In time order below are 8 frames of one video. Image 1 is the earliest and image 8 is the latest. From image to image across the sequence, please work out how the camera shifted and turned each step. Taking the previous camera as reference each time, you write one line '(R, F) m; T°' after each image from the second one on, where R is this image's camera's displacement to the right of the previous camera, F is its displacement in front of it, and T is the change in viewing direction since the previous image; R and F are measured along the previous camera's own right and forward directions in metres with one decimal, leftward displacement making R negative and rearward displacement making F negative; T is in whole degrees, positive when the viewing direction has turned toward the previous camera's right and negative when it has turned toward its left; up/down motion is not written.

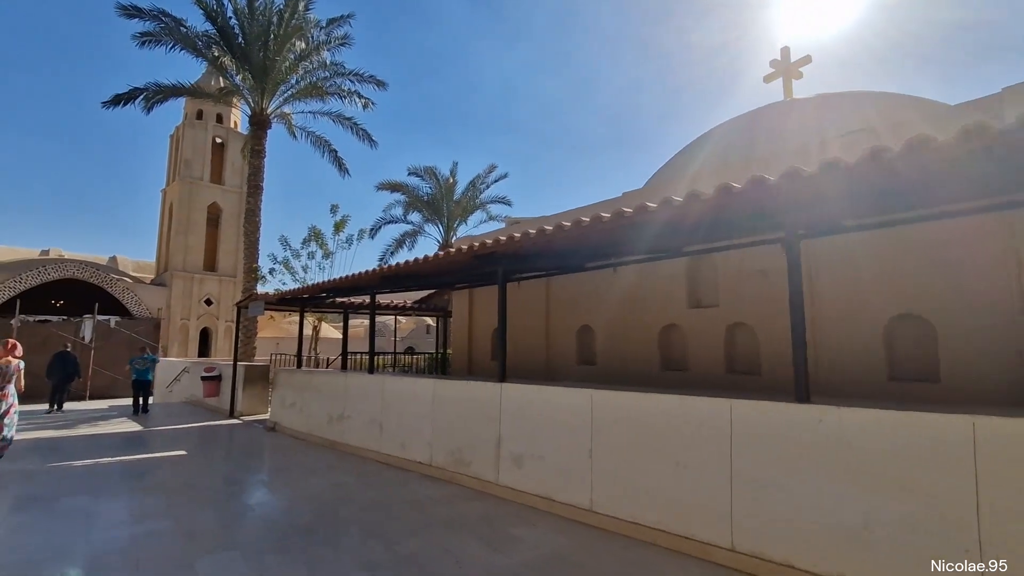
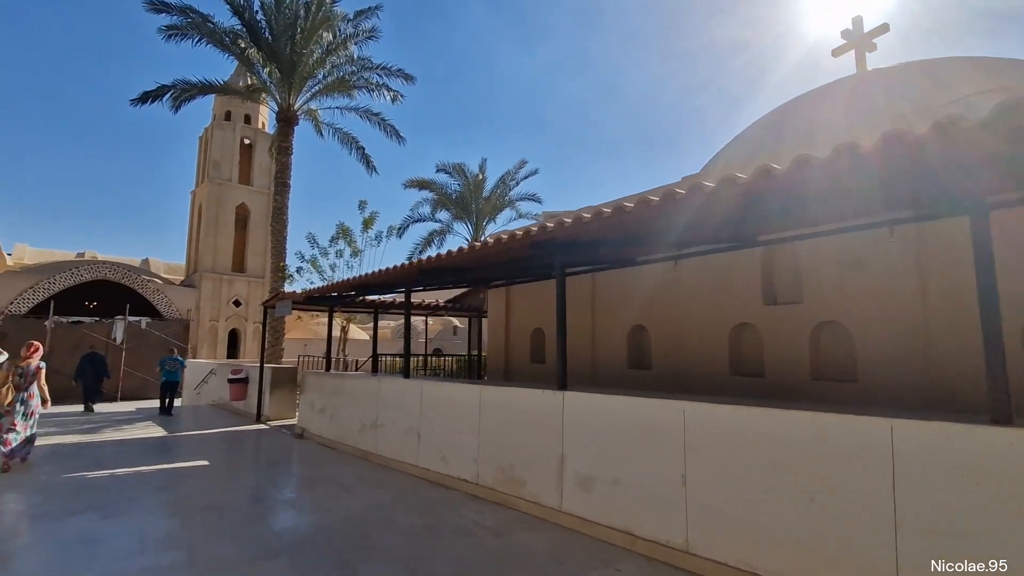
(-0.3, +0.7) m; -3°
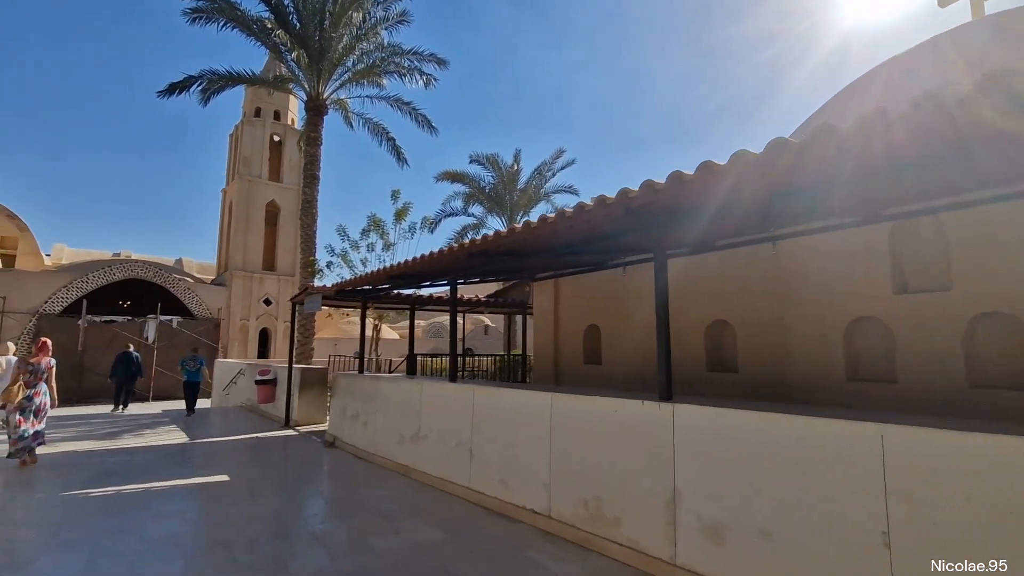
(-0.4, +1.0) m; -3°
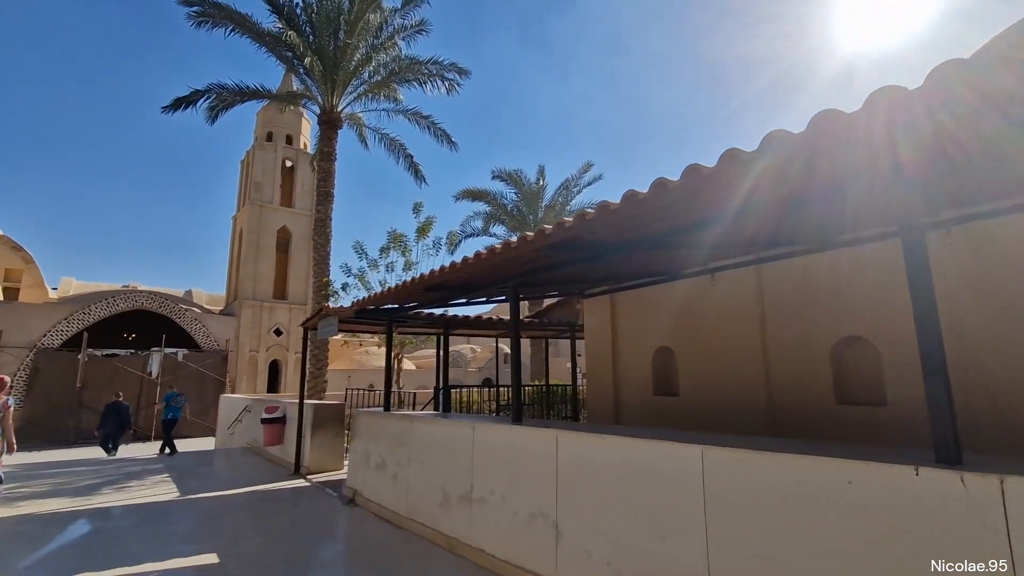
(-0.6, +1.4) m; -1°
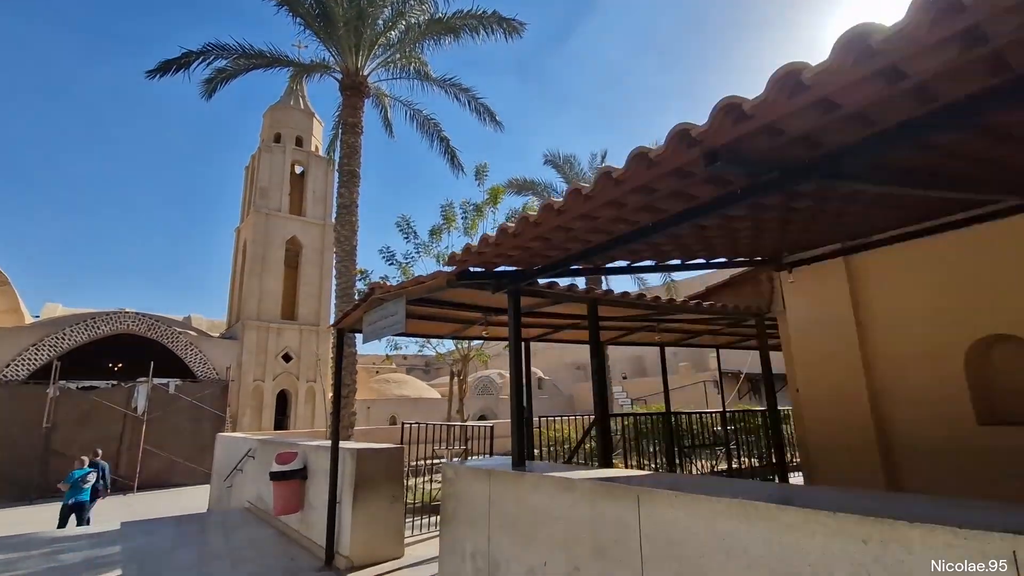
(-1.5, +3.1) m; 0°
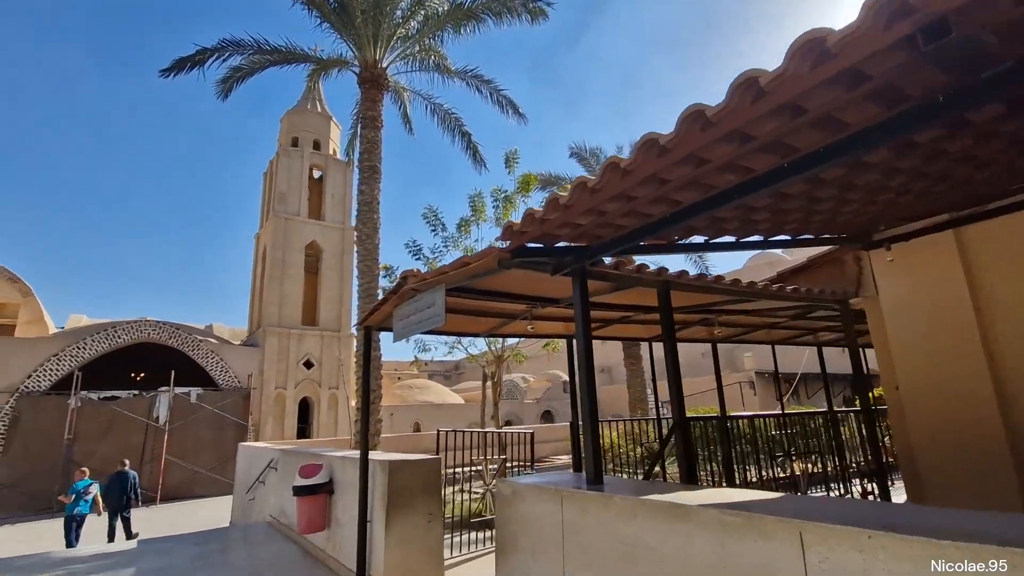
(-0.3, +0.6) m; -2°
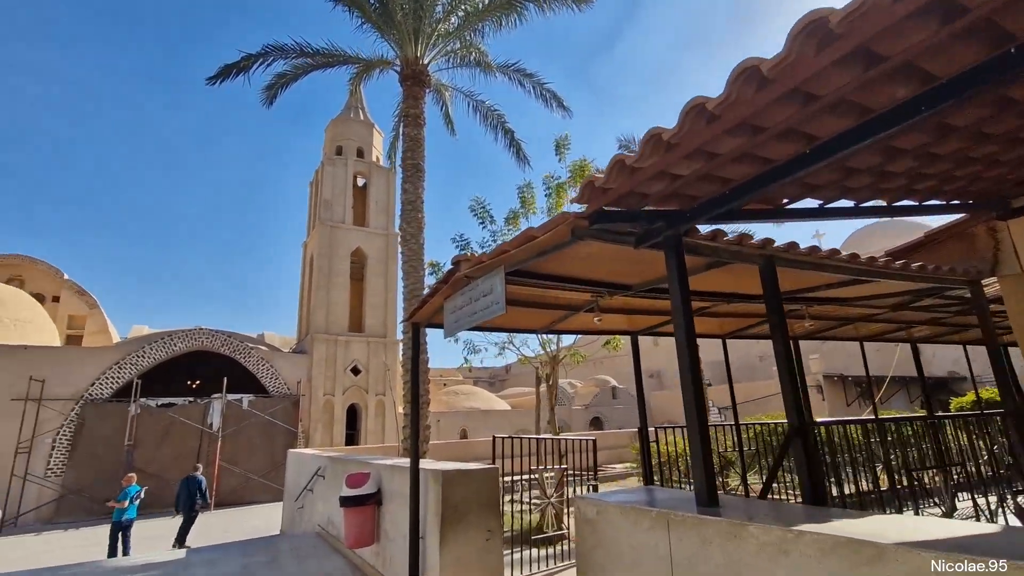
(-0.2, +0.5) m; -5°
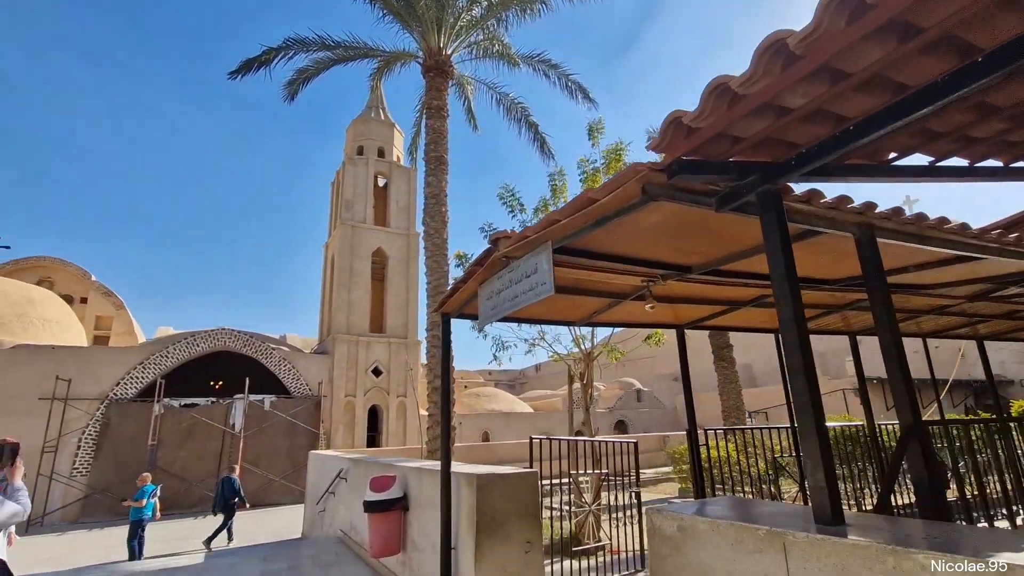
(-0.2, +0.4) m; -2°
